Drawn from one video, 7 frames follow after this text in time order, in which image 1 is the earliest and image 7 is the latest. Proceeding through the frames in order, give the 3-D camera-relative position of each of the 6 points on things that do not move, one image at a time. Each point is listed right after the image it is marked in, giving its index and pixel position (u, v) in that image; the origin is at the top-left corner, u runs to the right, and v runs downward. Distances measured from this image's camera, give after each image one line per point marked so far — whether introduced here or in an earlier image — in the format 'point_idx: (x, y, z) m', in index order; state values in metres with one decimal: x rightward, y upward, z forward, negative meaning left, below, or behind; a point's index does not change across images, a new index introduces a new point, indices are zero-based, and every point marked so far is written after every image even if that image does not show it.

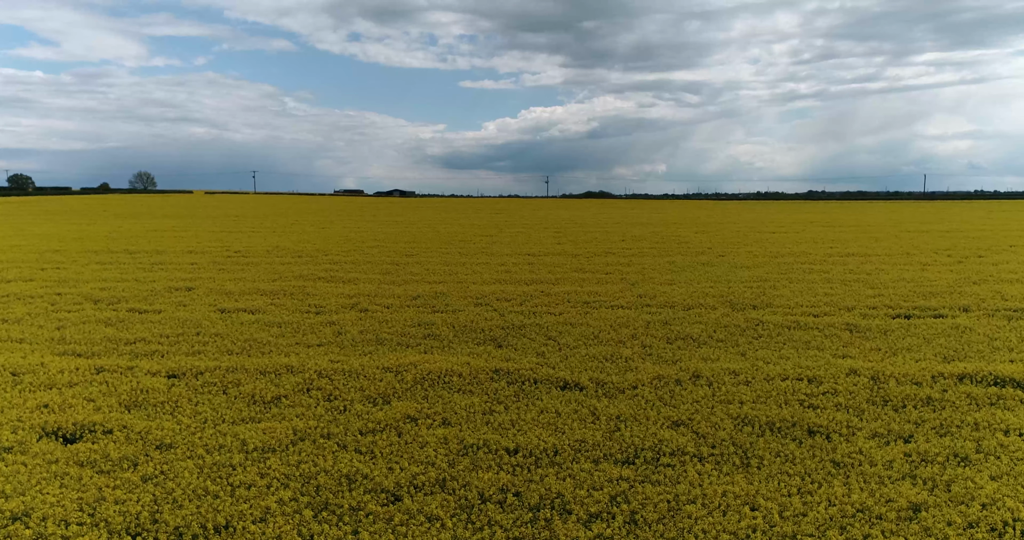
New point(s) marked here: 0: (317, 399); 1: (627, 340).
0: (-1.2, -0.8, +5.8) m
1: (+1.0, -0.6, +8.0) m
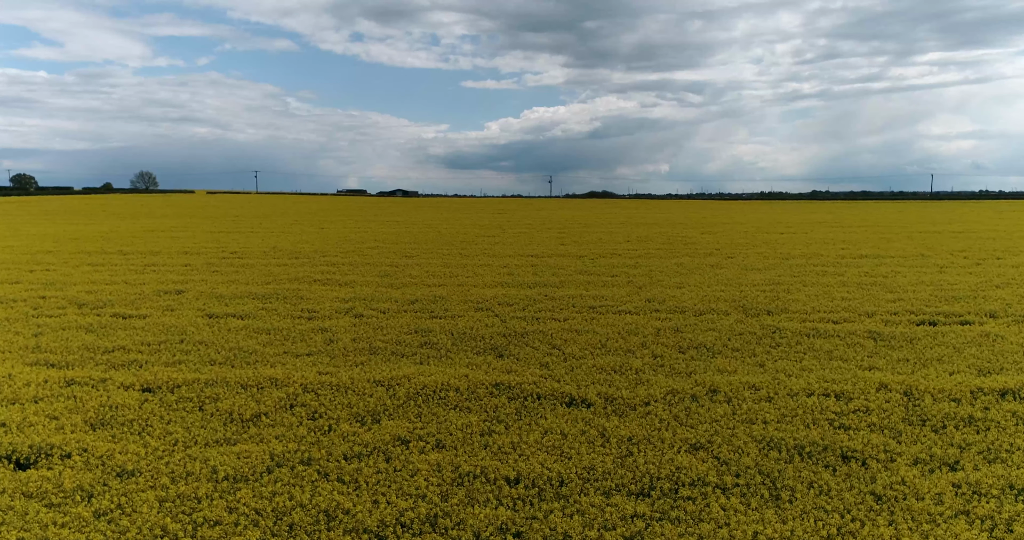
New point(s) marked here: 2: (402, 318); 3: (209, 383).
0: (-1.2, -0.9, +5.3) m
1: (+1.0, -0.7, +7.5) m
2: (-1.2, -0.5, +9.6) m
3: (-2.1, -0.8, +6.3) m
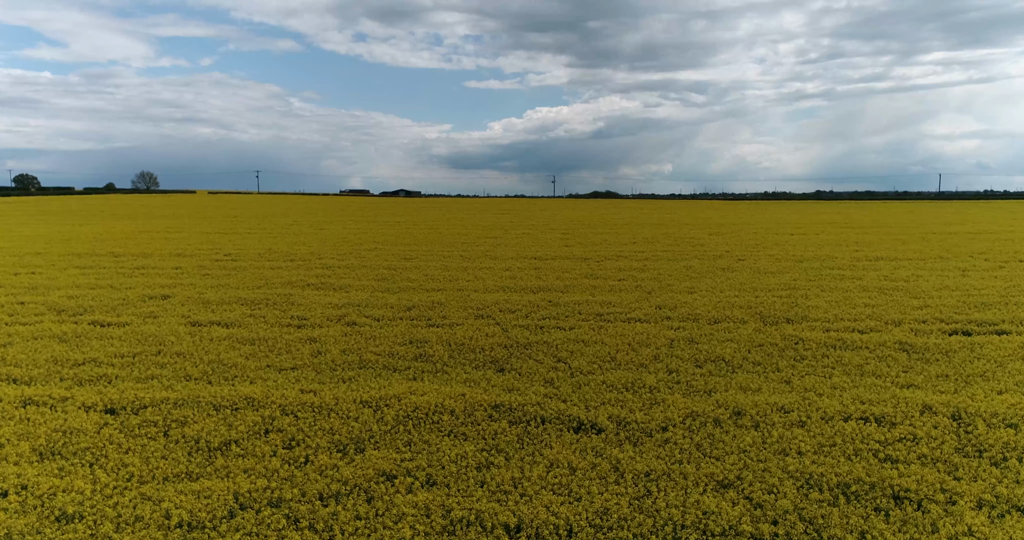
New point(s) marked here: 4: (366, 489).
0: (-1.2, -0.9, +4.7) m
1: (+1.0, -0.7, +6.9) m
2: (-1.1, -0.6, +9.0) m
3: (-2.1, -0.8, +5.7) m
4: (-0.7, -1.0, +4.1) m
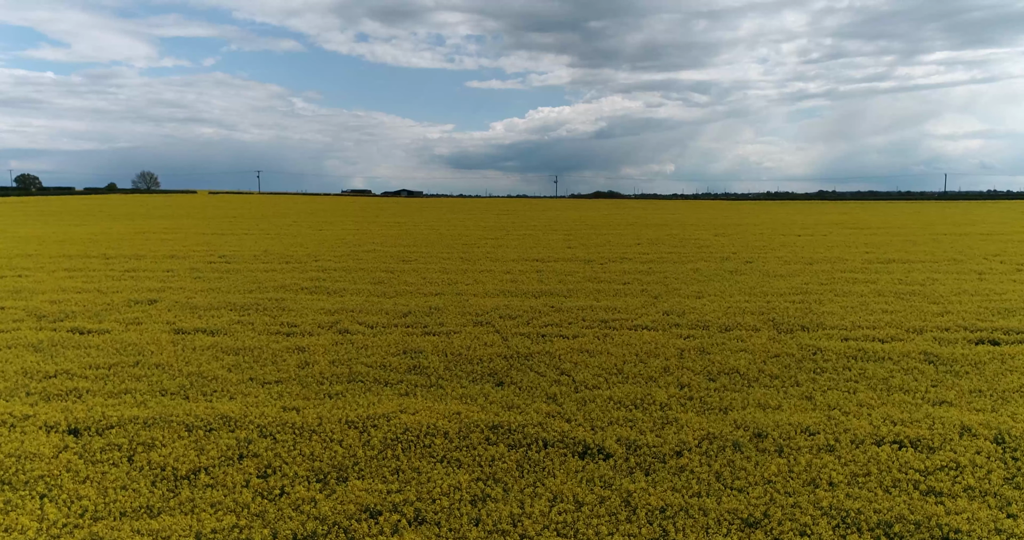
0: (-1.2, -1.0, +4.3) m
1: (+1.0, -0.8, +6.5) m
2: (-1.1, -0.6, +8.5) m
3: (-2.1, -0.9, +5.3) m
4: (-0.7, -1.0, +3.6) m
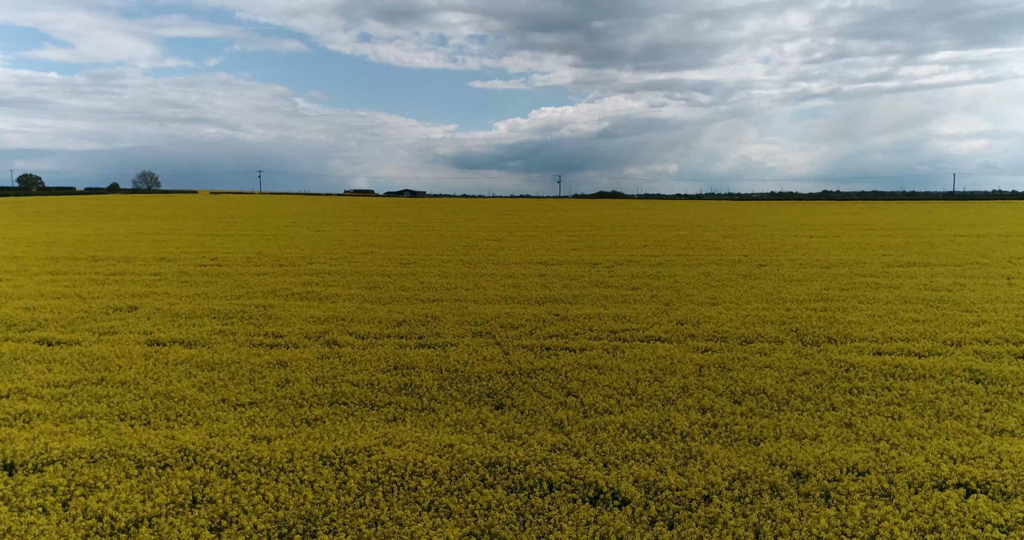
0: (-1.2, -1.0, +3.6) m
1: (+1.0, -0.8, +5.8) m
2: (-1.1, -0.7, +7.9) m
3: (-2.1, -0.9, +4.6) m
4: (-0.7, -1.1, +2.9) m
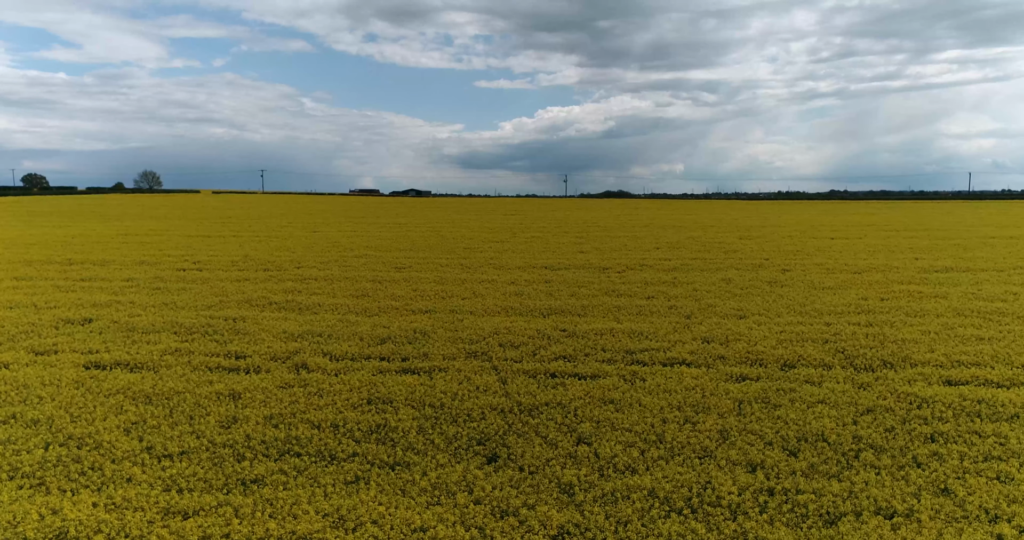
0: (-1.3, -1.1, +2.4) m
1: (+1.0, -0.9, +4.6) m
2: (-1.1, -0.7, +6.7) m
3: (-2.1, -1.0, +3.4) m
4: (-0.7, -1.2, +1.7) m
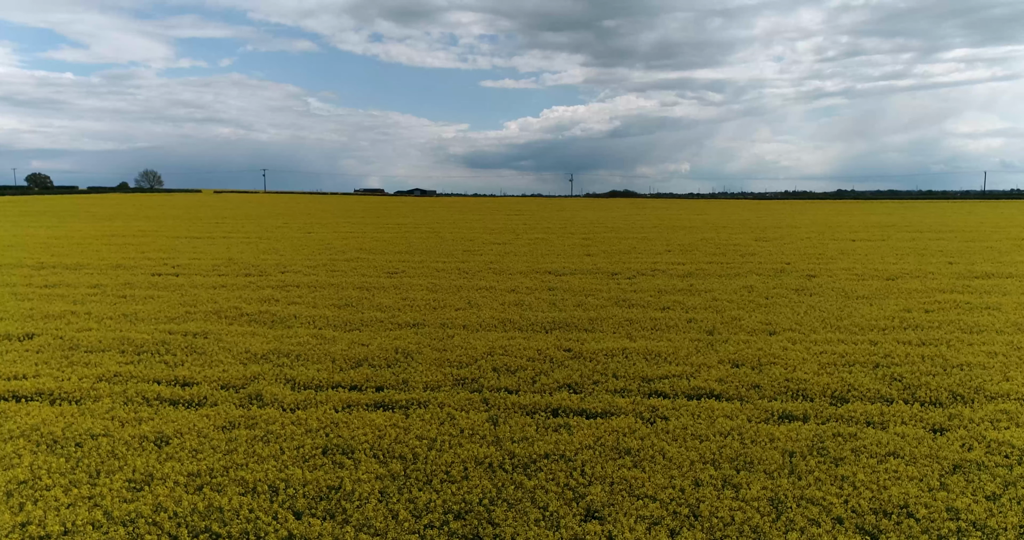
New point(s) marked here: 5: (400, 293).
0: (-1.3, -1.2, +1.2) m
1: (+1.0, -1.0, +3.4) m
2: (-1.2, -0.8, +5.5) m
3: (-2.2, -1.1, +2.3) m
4: (-0.8, -1.2, +0.6) m
5: (-1.4, -0.3, +11.3) m
